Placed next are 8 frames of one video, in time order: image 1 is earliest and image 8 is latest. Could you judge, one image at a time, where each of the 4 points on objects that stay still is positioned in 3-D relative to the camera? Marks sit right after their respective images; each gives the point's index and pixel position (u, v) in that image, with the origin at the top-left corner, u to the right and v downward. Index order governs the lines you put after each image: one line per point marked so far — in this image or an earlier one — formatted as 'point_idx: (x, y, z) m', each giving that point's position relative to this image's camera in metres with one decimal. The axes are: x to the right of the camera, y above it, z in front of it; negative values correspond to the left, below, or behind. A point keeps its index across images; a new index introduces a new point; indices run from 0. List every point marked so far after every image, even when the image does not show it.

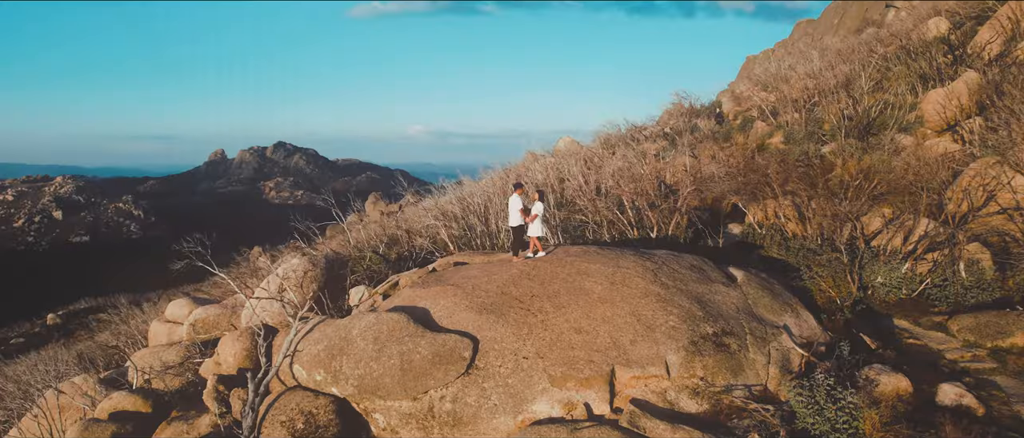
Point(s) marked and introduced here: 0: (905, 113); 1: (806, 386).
0: (+10.9, +2.9, +18.5) m
1: (+2.8, -1.6, +6.3) m
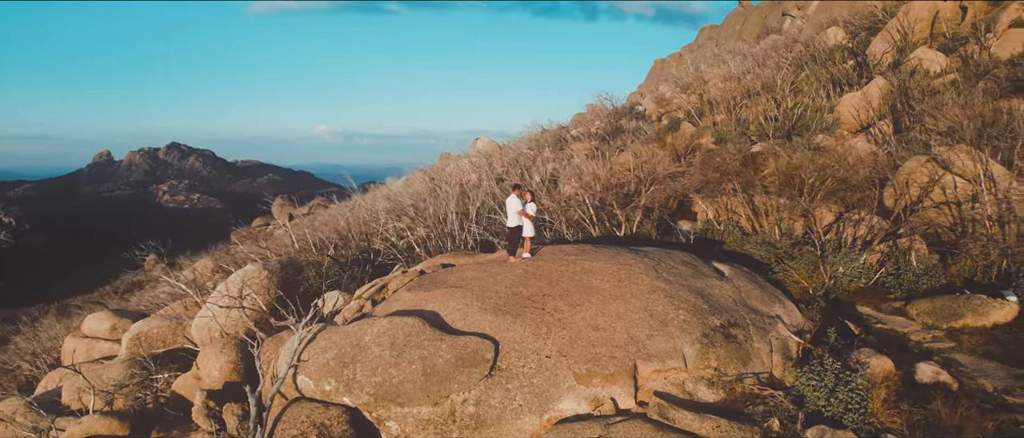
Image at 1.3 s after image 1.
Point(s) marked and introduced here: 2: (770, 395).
0: (+9.3, +3.0, +20.0) m
1: (+3.0, -1.5, +6.7) m
2: (+2.5, -1.7, +6.6) m
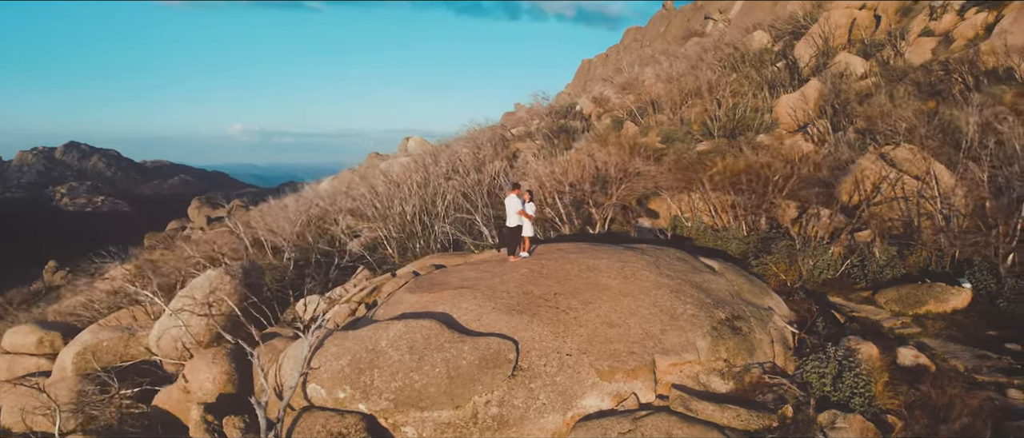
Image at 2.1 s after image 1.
0: (+7.8, +3.2, +20.9) m
1: (+3.2, -1.5, +7.1) m
2: (+2.7, -1.7, +6.9) m
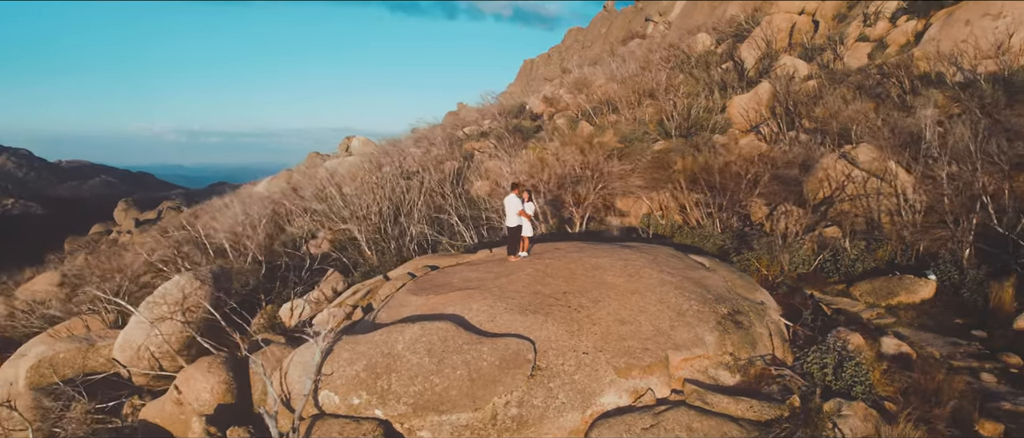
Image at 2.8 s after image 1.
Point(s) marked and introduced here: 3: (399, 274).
0: (+6.6, +3.3, +21.6) m
1: (+3.3, -1.5, +7.4) m
2: (+2.9, -1.6, +7.1) m
3: (-1.4, -0.8, +9.0) m
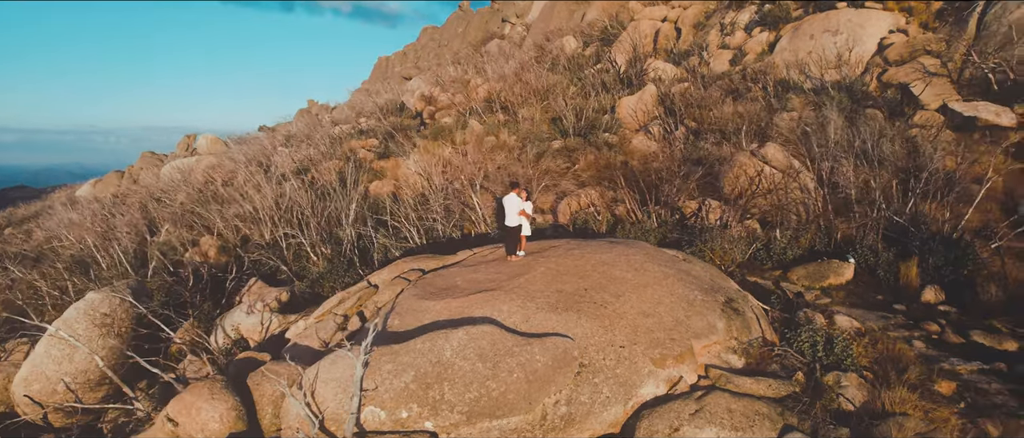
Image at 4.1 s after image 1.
0: (+3.2, +3.4, +22.7) m
1: (+3.5, -1.4, +8.1) m
2: (+3.1, -1.6, +7.8) m
3: (-1.5, -0.8, +8.6) m
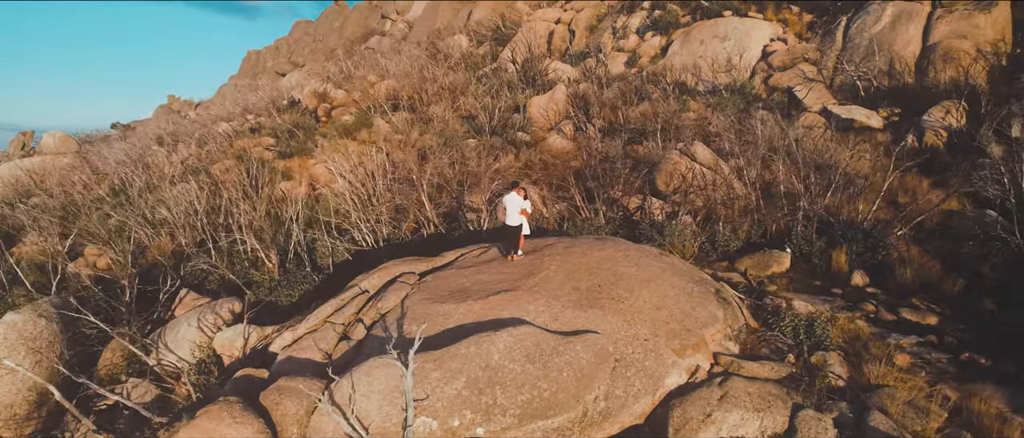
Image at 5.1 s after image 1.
0: (+0.2, +3.5, +23.0) m
1: (+3.5, -1.3, +8.8) m
2: (+3.2, -1.5, +8.4) m
3: (-1.5, -0.8, +8.2) m
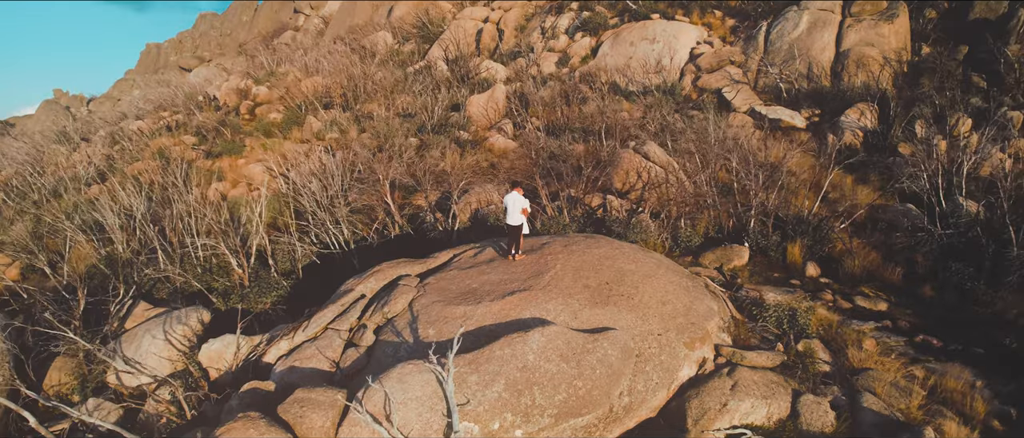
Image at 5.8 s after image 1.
0: (-1.8, +3.5, +22.8) m
1: (+3.4, -1.2, +9.2) m
2: (+3.2, -1.4, +8.8) m
3: (-1.5, -0.8, +8.0) m
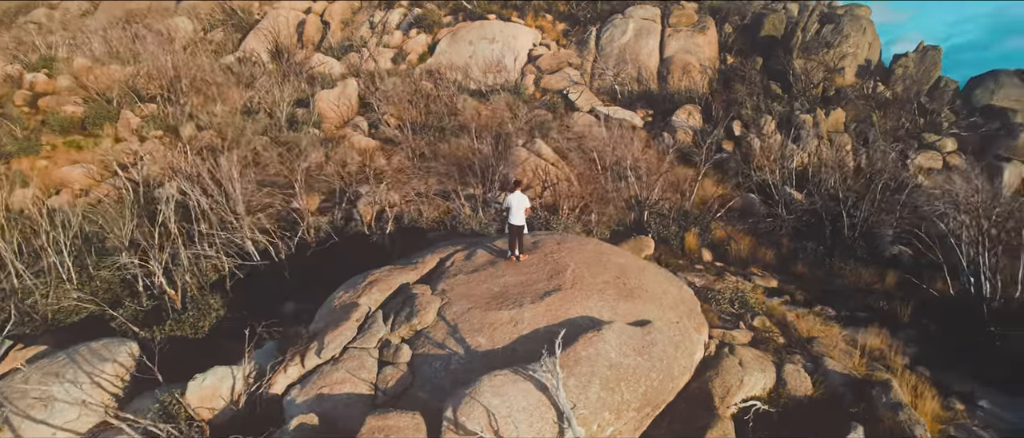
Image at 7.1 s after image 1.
0: (-6.5, +3.4, +21.3) m
1: (+3.0, -1.1, +10.1) m
2: (+2.9, -1.3, +9.6) m
3: (-1.3, -0.9, +7.4) m
